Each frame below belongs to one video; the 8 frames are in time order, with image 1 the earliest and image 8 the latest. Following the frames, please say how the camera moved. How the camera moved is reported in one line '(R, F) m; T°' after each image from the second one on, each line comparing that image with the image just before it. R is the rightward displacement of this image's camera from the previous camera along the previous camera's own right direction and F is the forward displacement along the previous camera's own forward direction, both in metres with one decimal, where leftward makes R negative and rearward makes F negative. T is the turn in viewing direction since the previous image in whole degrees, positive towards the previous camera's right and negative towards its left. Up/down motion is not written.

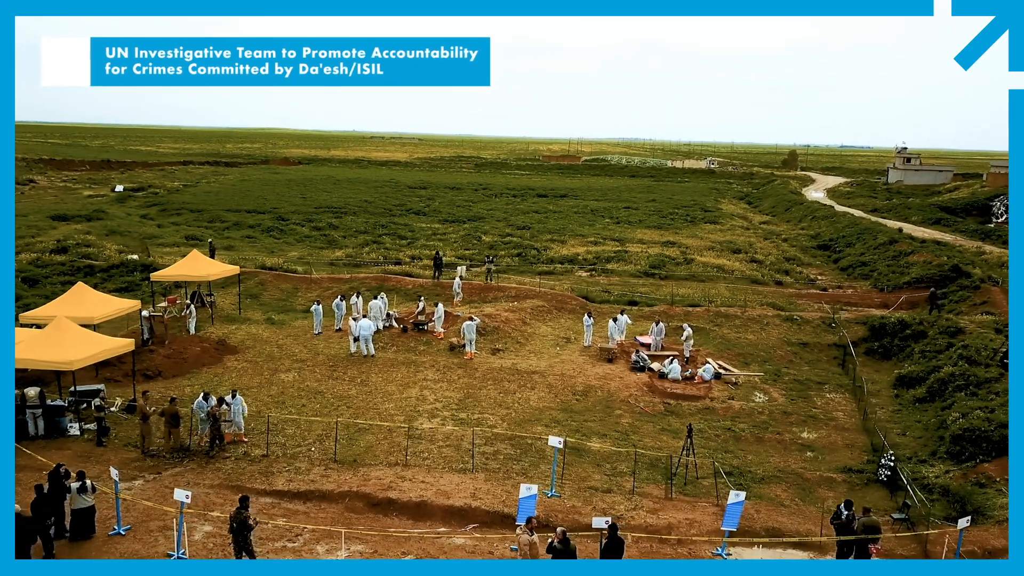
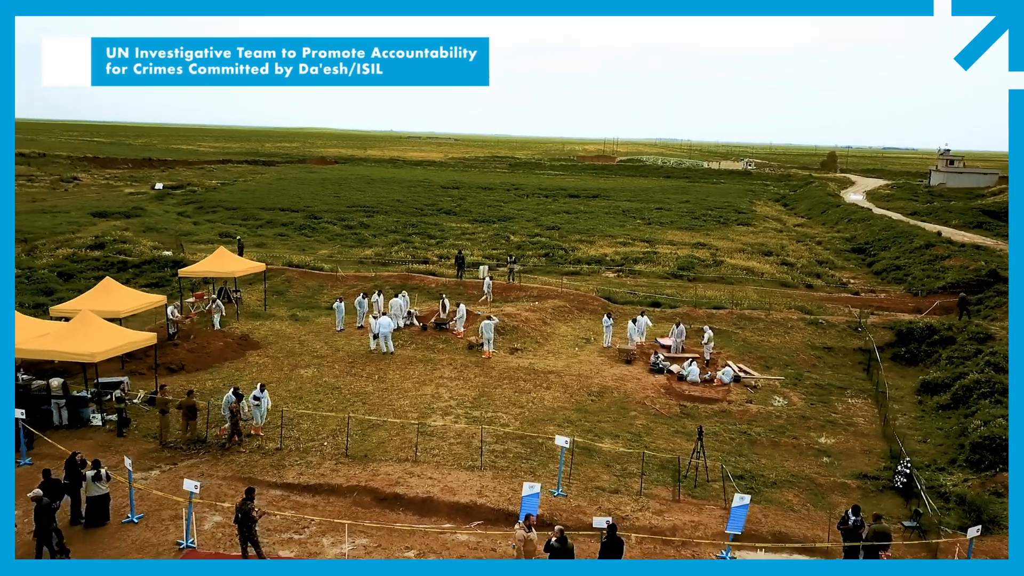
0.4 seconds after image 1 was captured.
(+0.5, 0.0) m; -3°
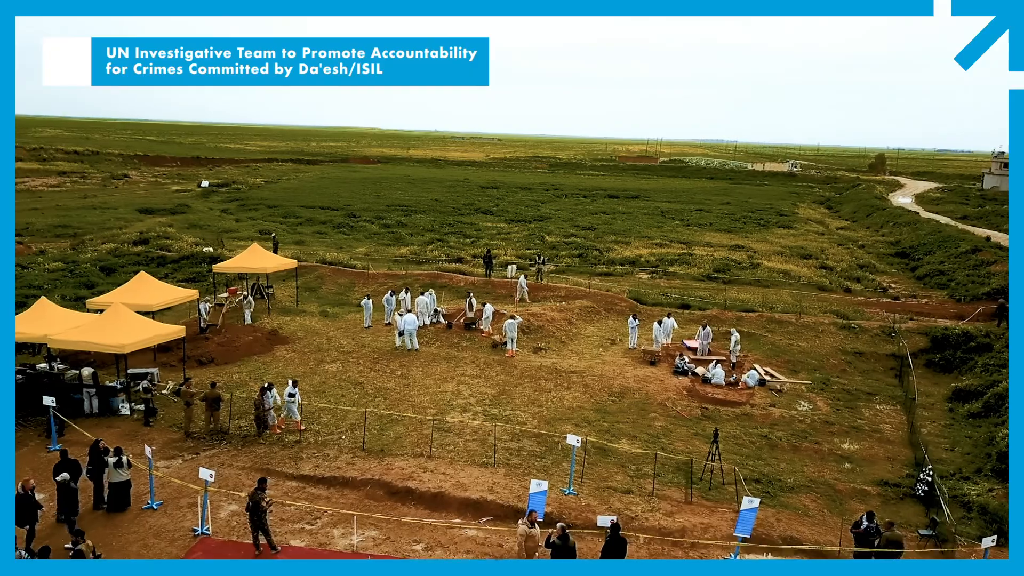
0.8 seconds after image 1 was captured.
(+0.5, 0.0) m; -3°
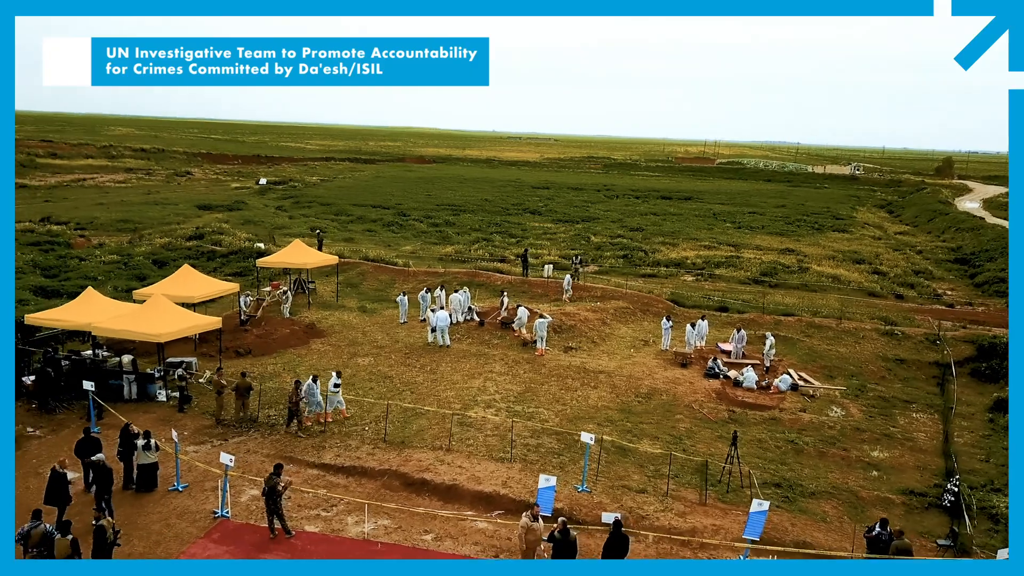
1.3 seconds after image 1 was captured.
(+0.7, -0.1) m; -4°
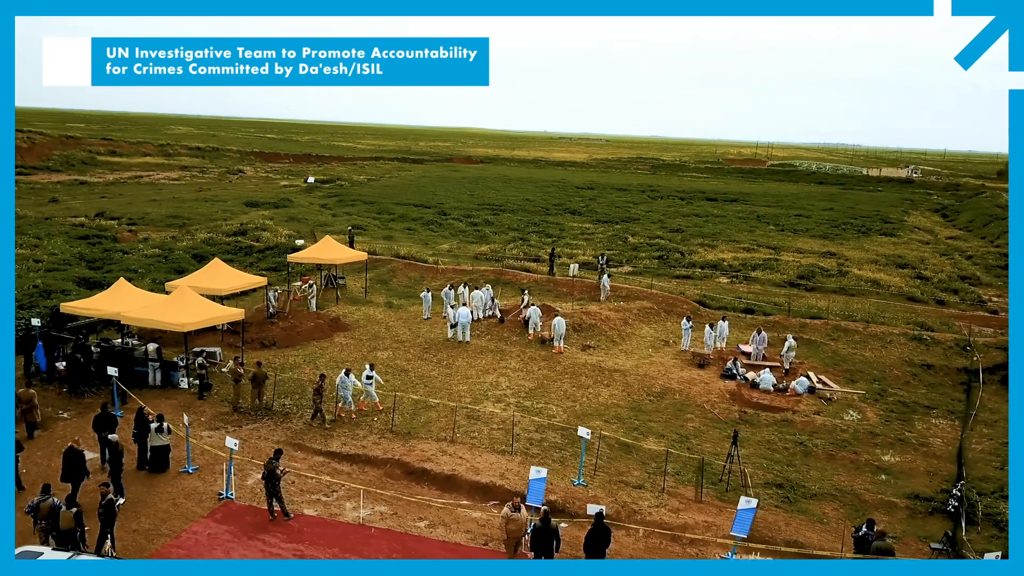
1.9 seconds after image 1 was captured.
(+0.9, -0.2) m; -4°
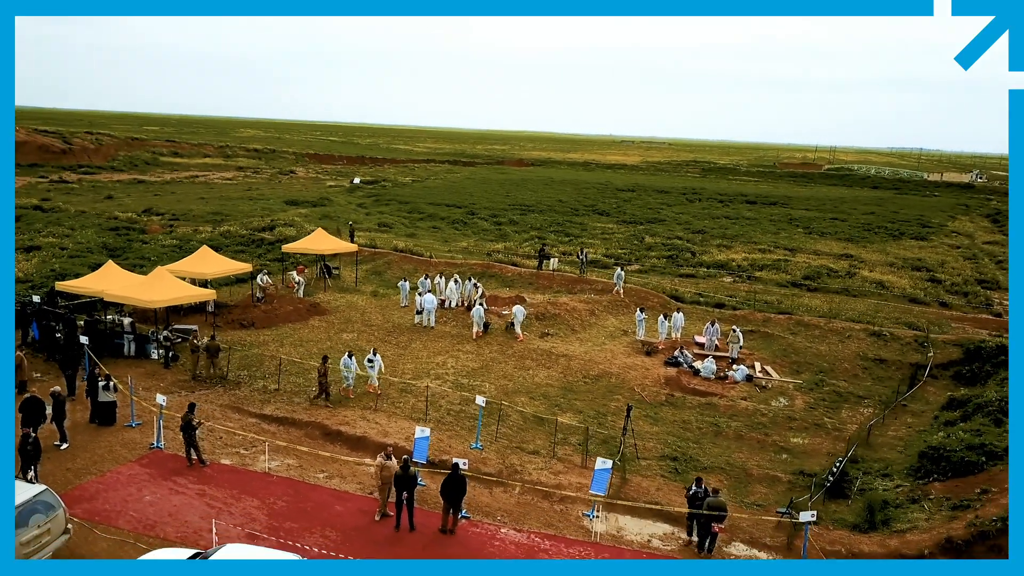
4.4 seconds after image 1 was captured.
(+3.1, -1.2) m; -4°
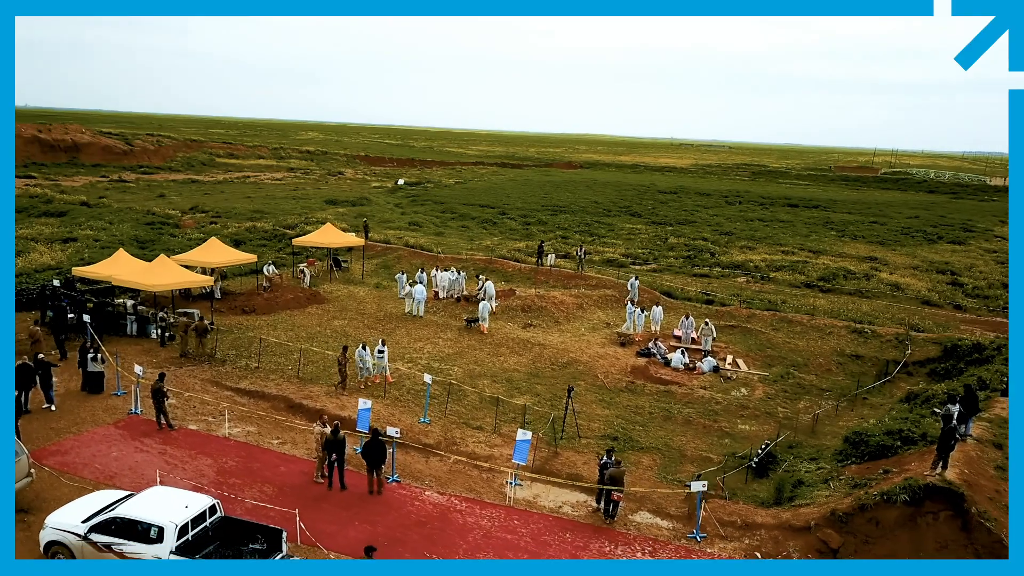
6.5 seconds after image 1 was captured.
(+2.3, -1.0) m; -3°
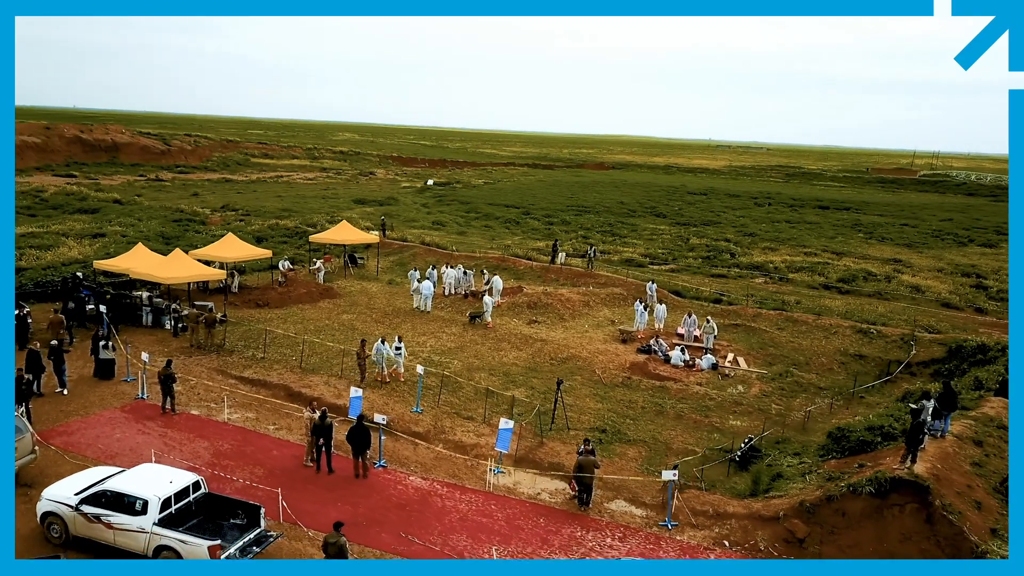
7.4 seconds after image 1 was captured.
(+0.9, -0.4) m; -2°
